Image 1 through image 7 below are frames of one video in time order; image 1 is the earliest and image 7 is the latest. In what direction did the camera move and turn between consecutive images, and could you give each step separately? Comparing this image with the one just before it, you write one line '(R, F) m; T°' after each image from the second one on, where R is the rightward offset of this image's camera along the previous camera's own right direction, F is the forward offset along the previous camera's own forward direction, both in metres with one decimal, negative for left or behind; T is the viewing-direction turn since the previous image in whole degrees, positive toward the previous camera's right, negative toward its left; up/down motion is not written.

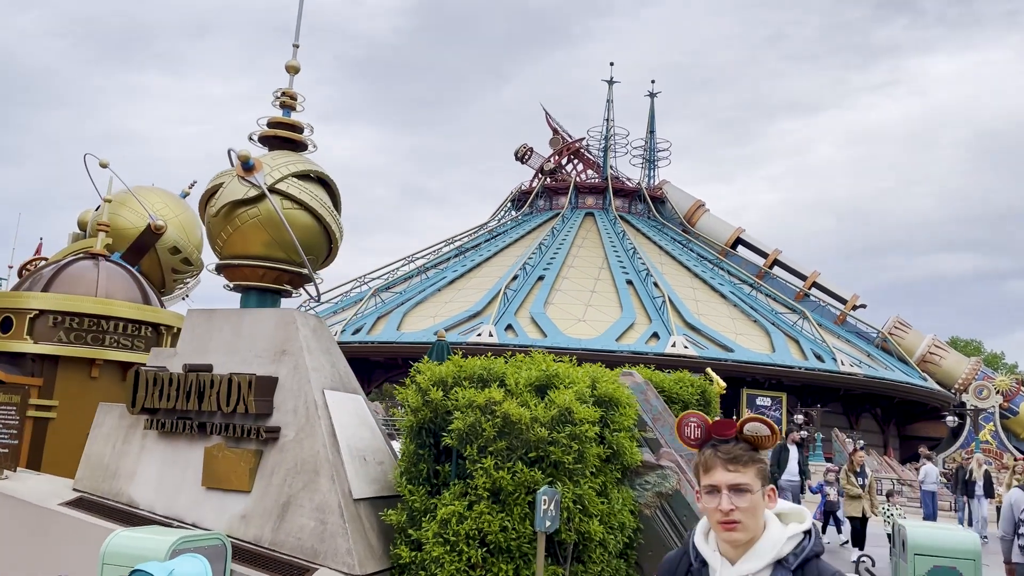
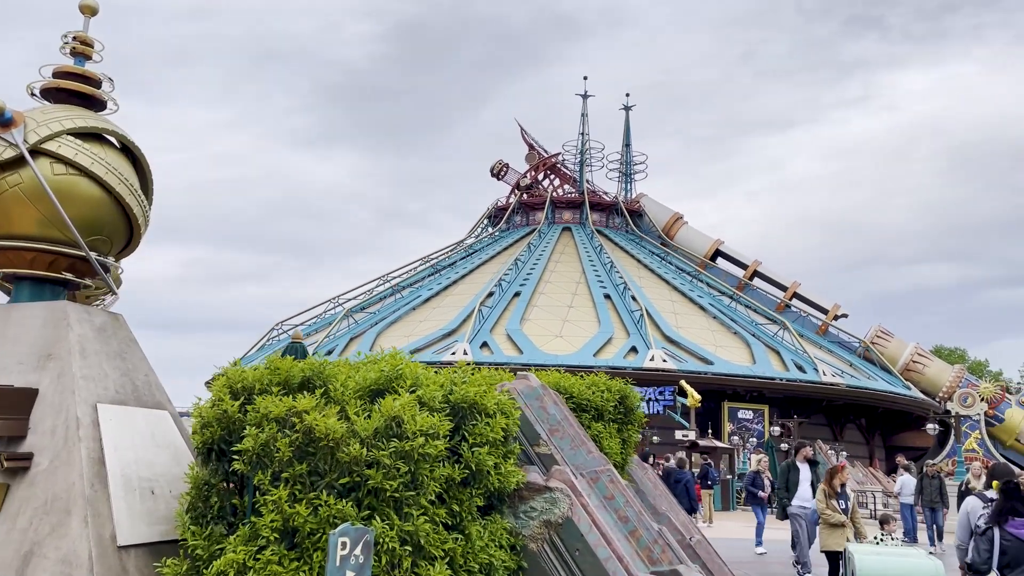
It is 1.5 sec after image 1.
(+1.1, +1.5) m; +1°
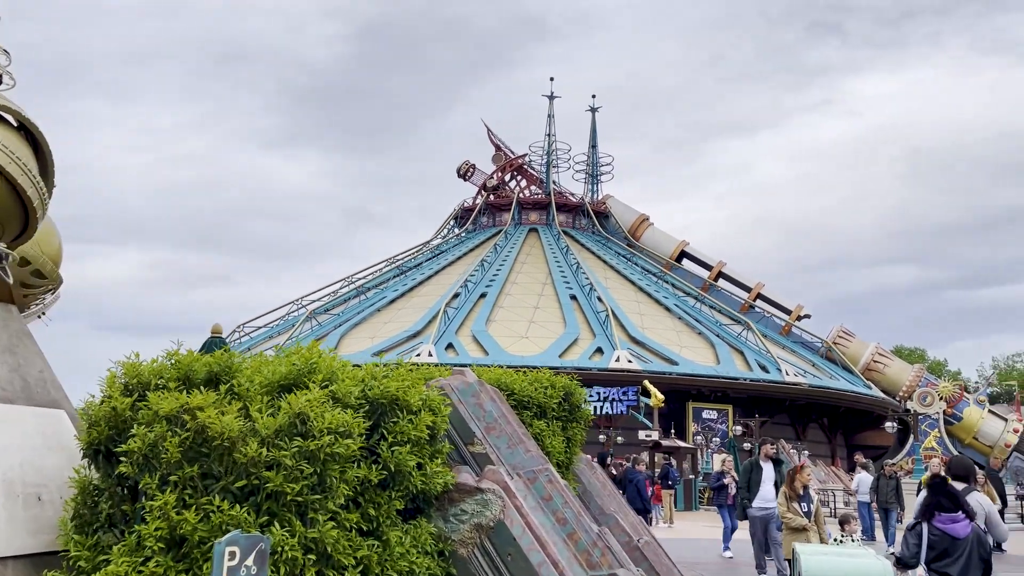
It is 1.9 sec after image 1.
(+0.3, +0.4) m; +2°
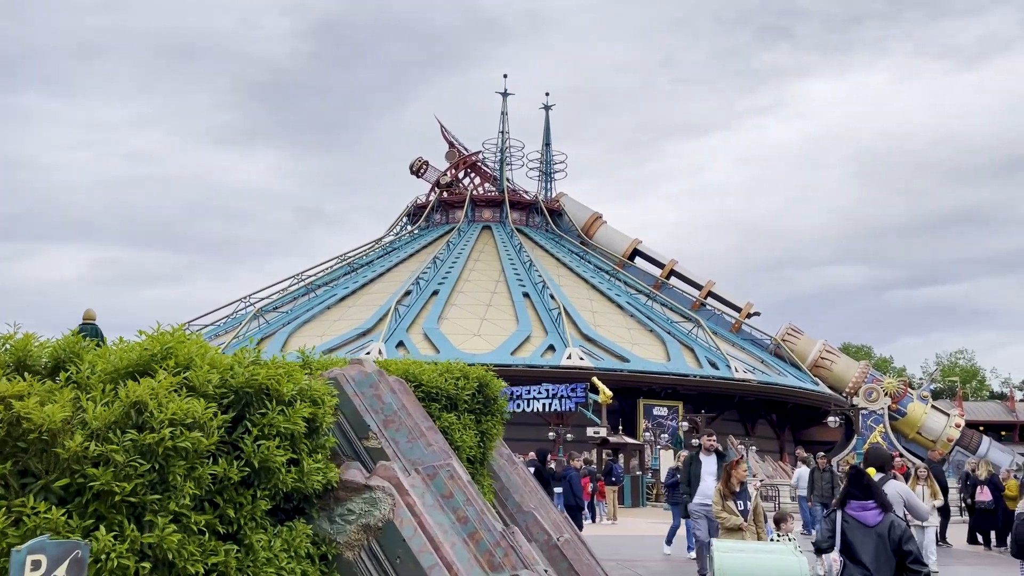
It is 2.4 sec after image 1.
(+0.5, +0.4) m; +3°
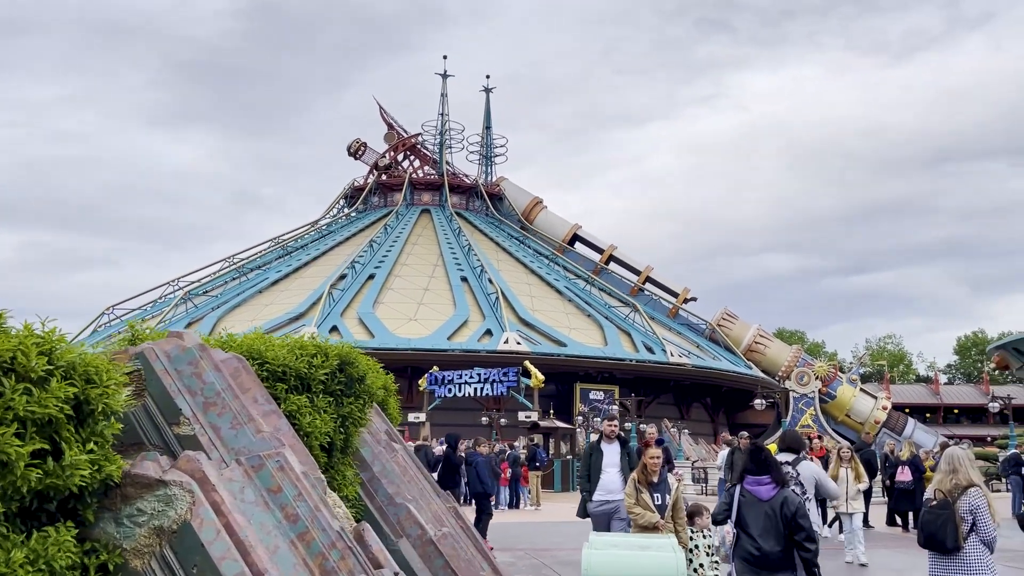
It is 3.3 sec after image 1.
(+0.7, +0.8) m; +4°
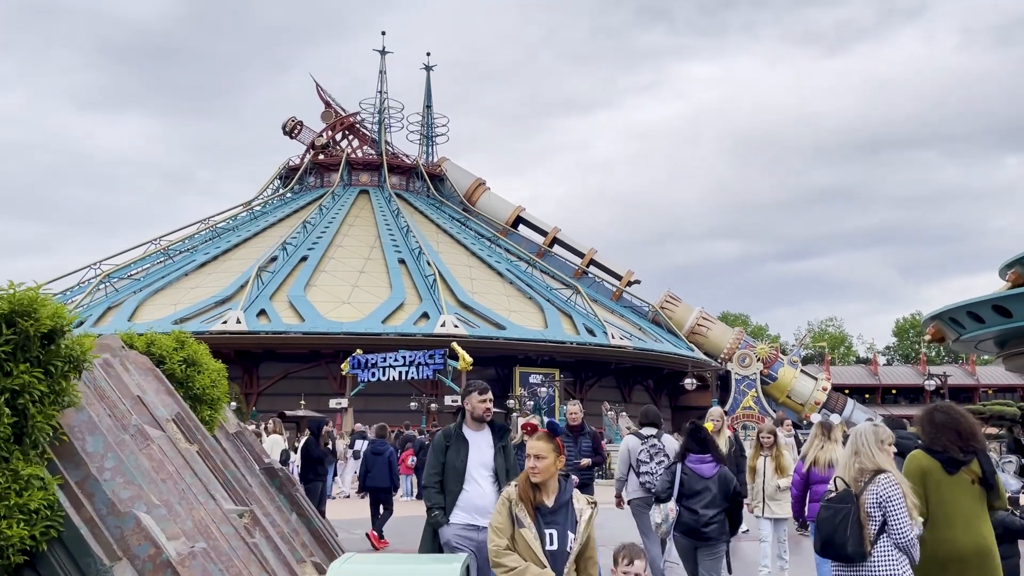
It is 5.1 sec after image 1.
(+1.2, +2.0) m; +3°
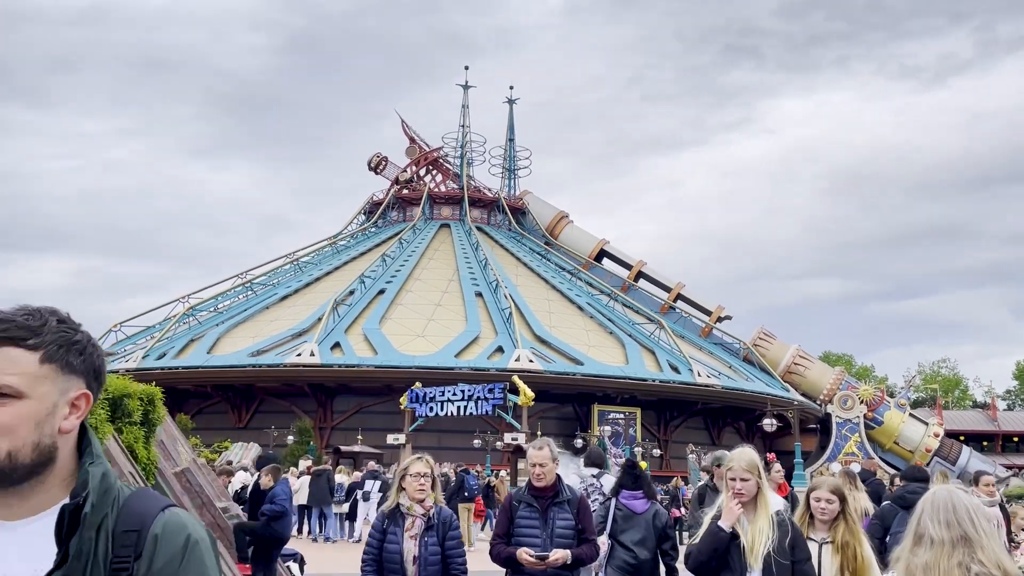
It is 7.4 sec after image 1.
(+1.2, +2.6) m; -7°
